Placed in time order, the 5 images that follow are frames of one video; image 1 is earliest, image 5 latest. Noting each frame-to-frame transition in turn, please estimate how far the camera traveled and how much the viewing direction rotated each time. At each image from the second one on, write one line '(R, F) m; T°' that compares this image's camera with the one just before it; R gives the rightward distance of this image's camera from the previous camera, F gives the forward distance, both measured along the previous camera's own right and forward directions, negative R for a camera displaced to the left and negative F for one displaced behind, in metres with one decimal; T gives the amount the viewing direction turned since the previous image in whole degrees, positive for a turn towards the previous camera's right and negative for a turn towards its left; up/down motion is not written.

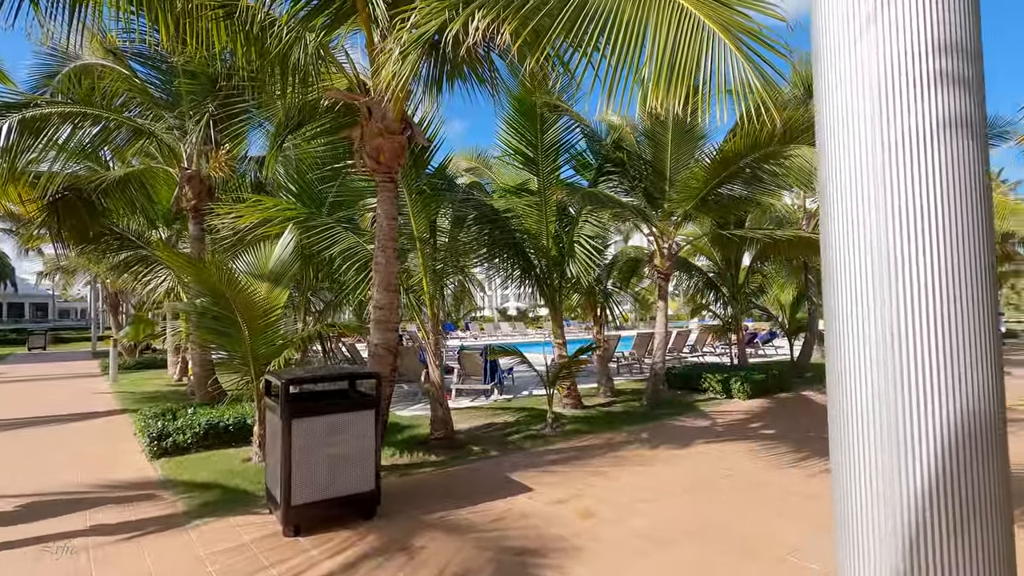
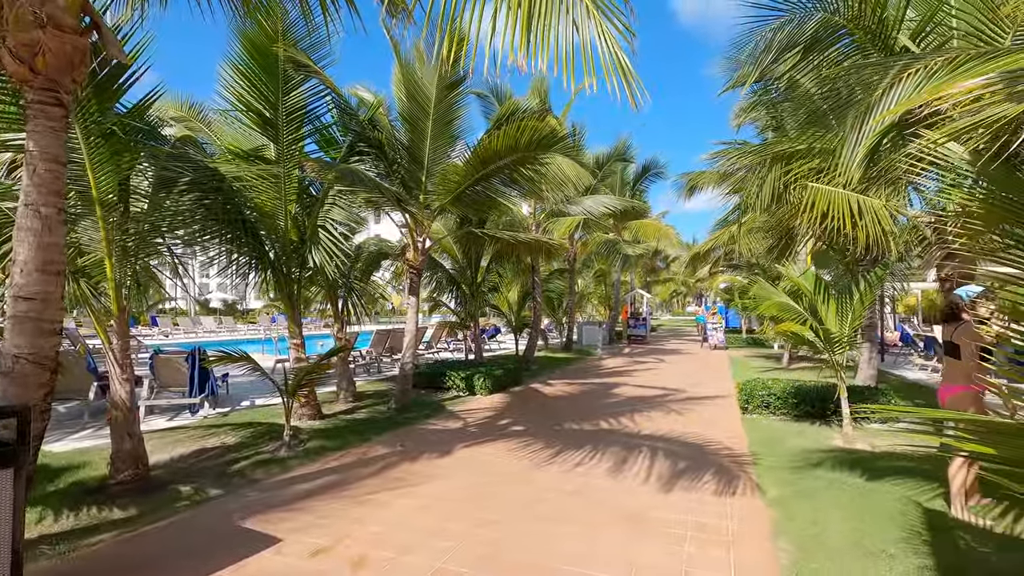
(-0.2, +0.8) m; +28°
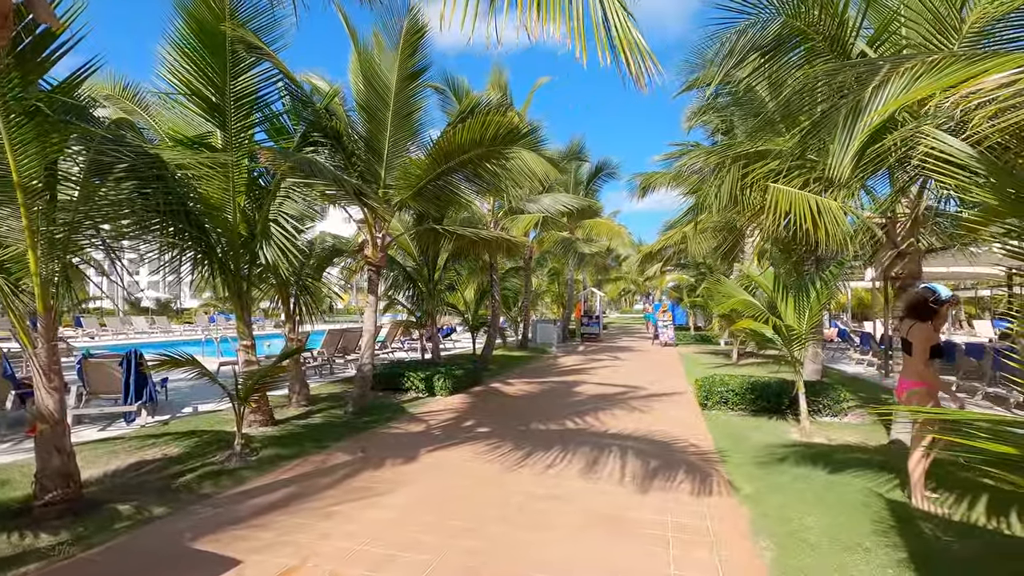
(-0.2, +0.2) m; +5°
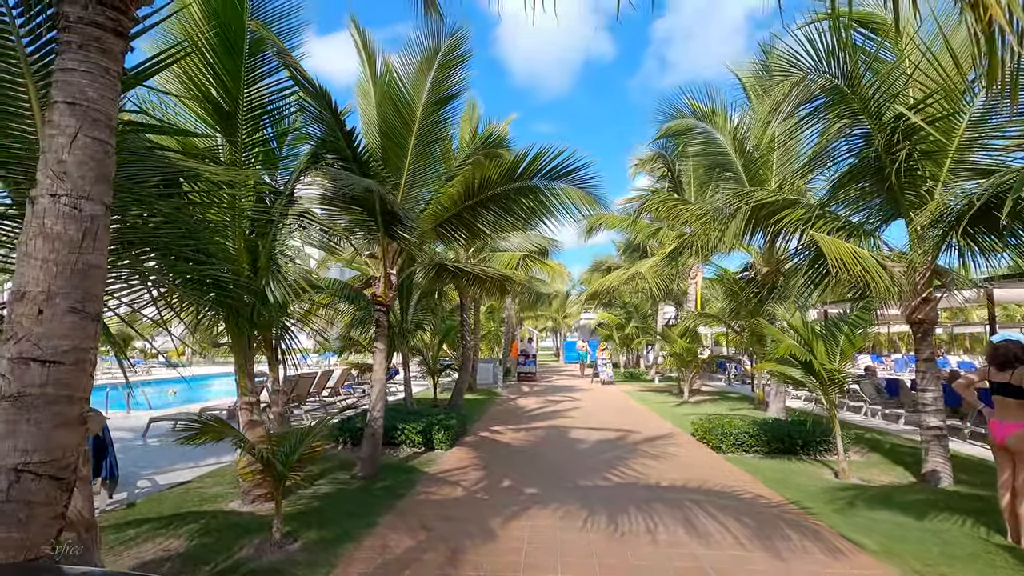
(-1.6, +0.7) m; +10°
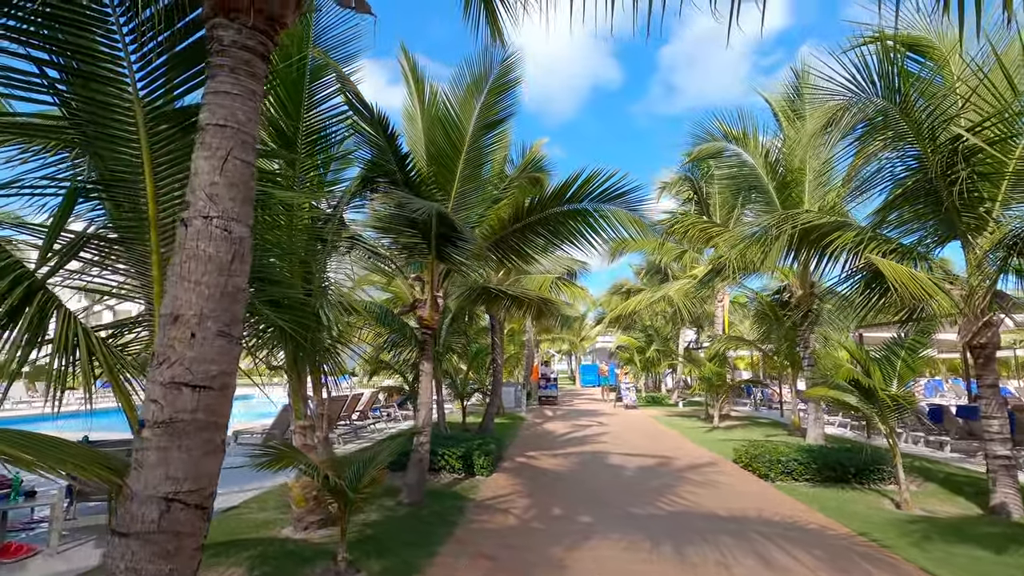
(-0.4, +0.1) m; -1°
